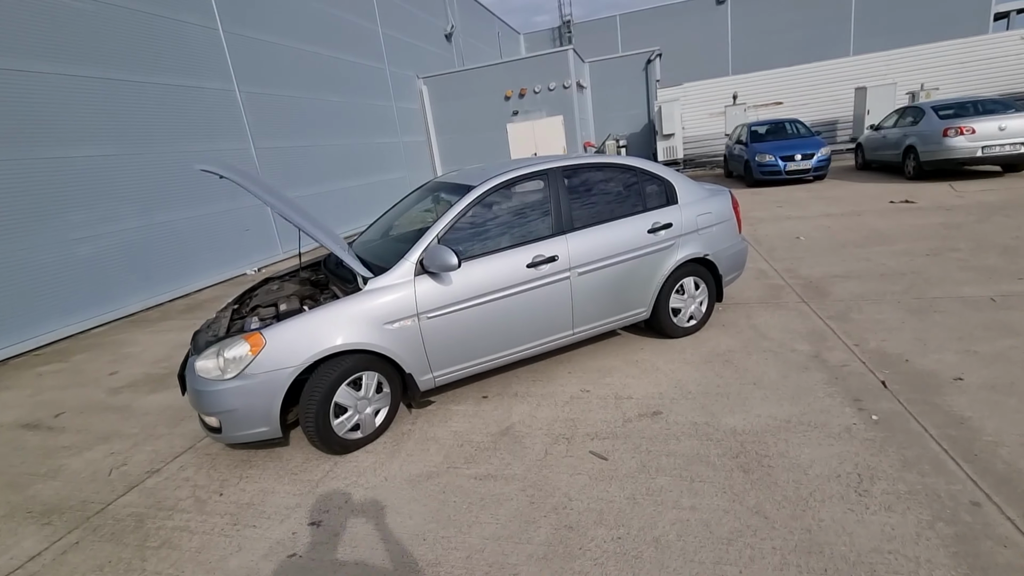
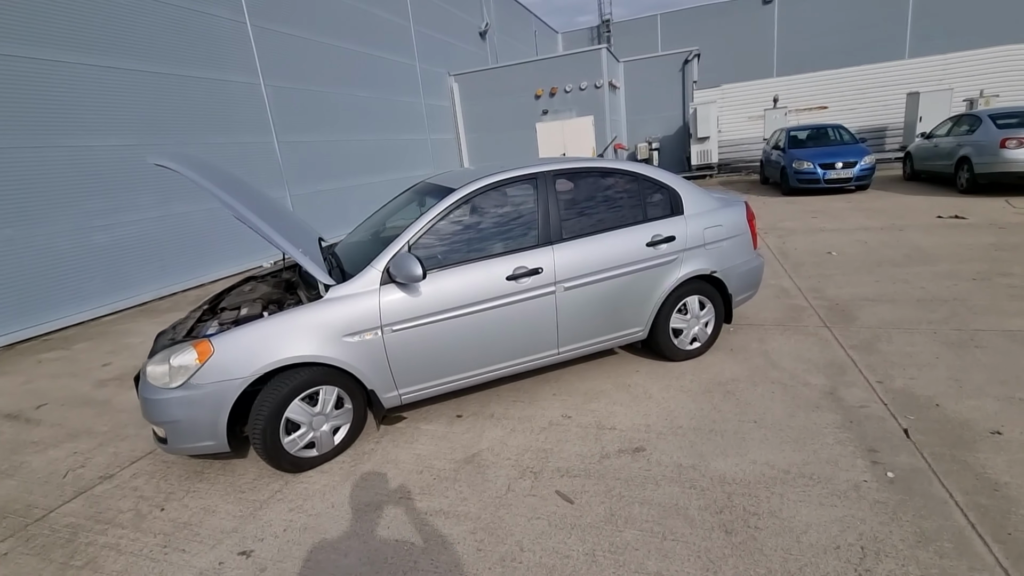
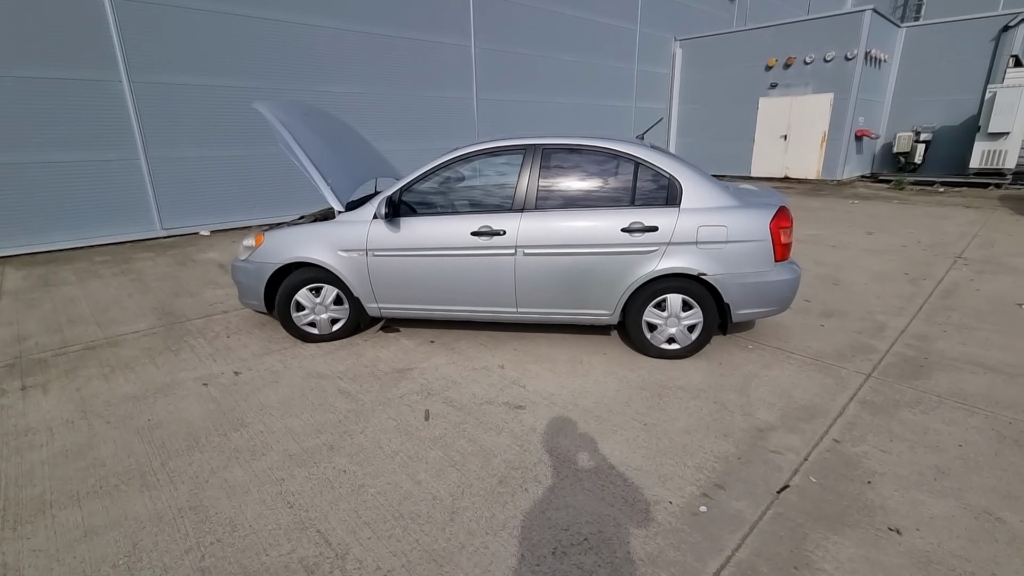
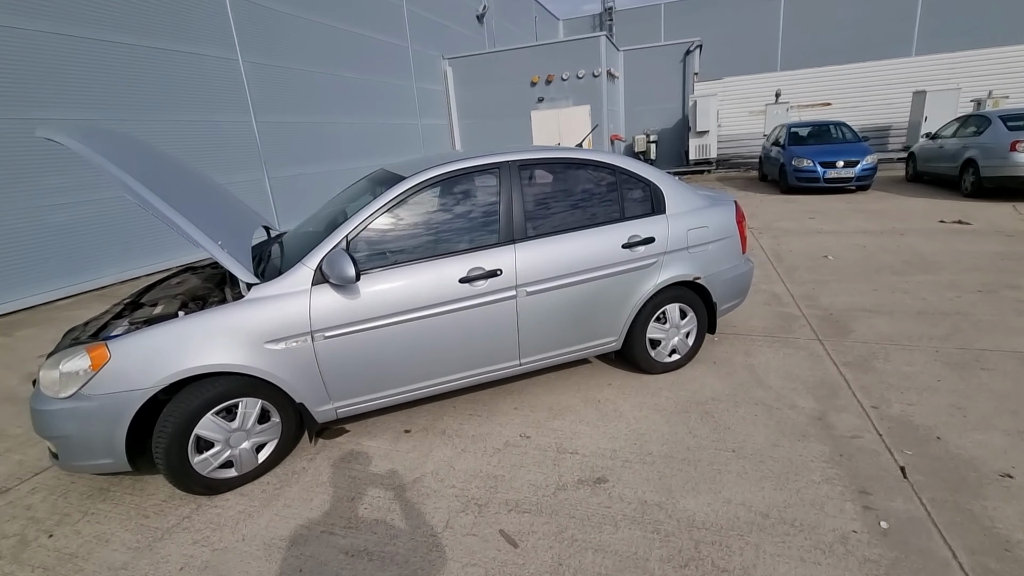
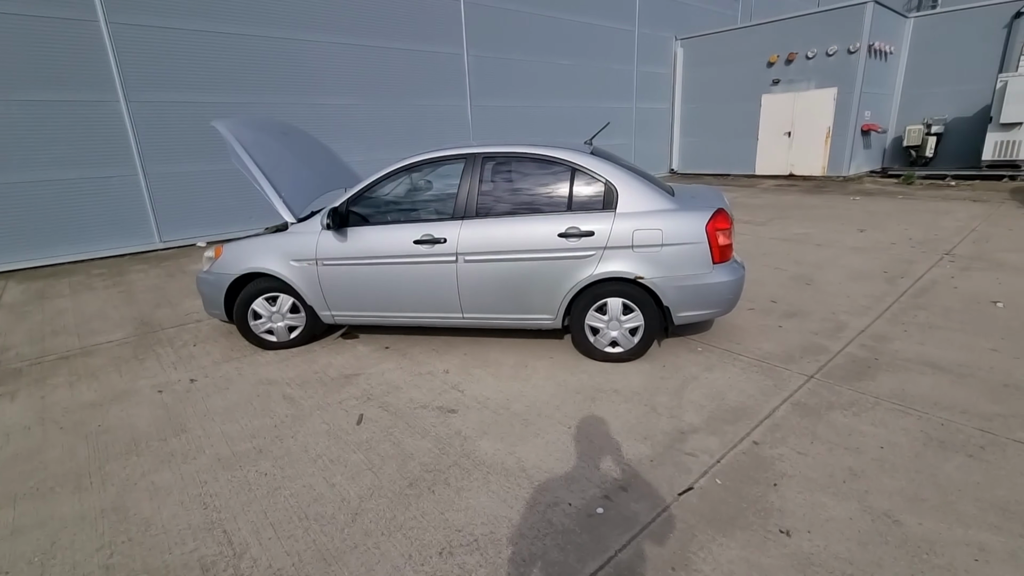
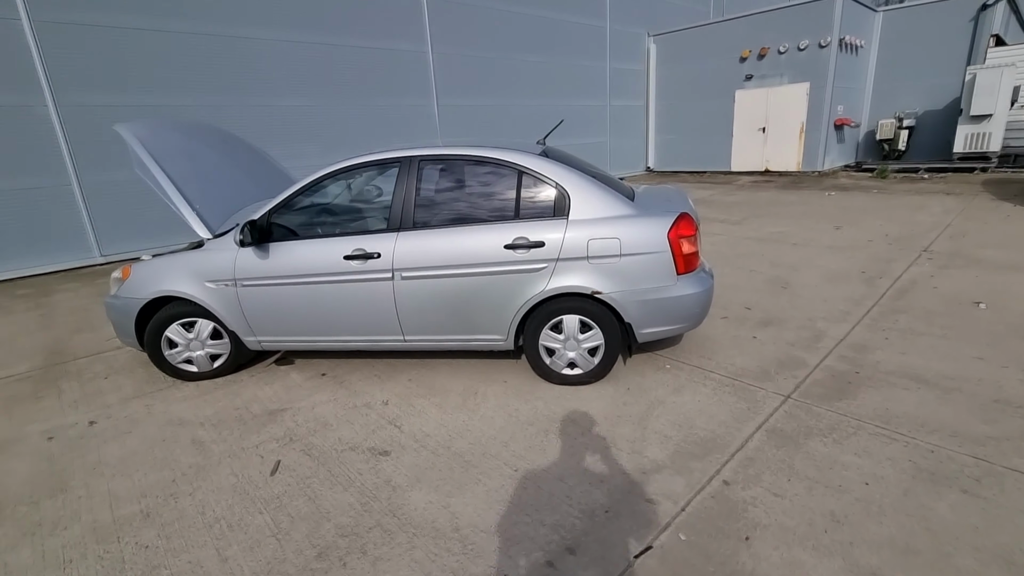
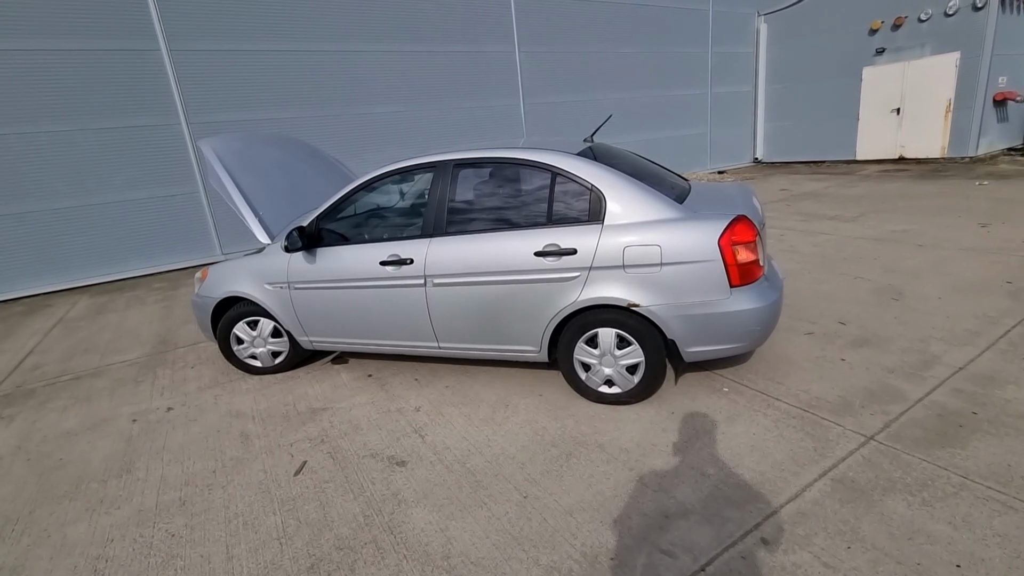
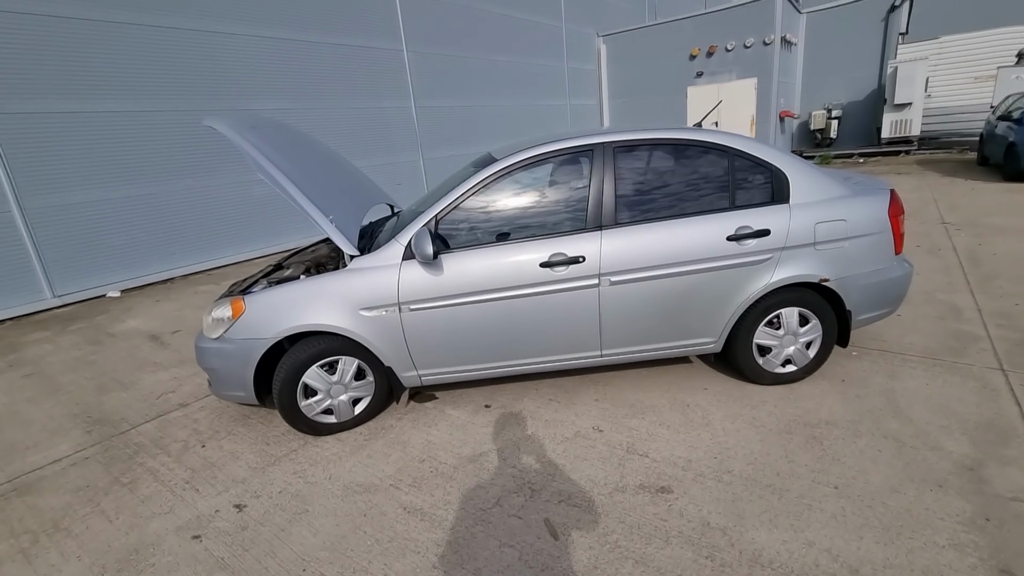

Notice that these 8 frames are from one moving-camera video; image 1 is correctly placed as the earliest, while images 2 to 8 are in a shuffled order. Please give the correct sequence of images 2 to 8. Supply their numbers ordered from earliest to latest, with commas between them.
2, 4, 8, 3, 5, 6, 7
